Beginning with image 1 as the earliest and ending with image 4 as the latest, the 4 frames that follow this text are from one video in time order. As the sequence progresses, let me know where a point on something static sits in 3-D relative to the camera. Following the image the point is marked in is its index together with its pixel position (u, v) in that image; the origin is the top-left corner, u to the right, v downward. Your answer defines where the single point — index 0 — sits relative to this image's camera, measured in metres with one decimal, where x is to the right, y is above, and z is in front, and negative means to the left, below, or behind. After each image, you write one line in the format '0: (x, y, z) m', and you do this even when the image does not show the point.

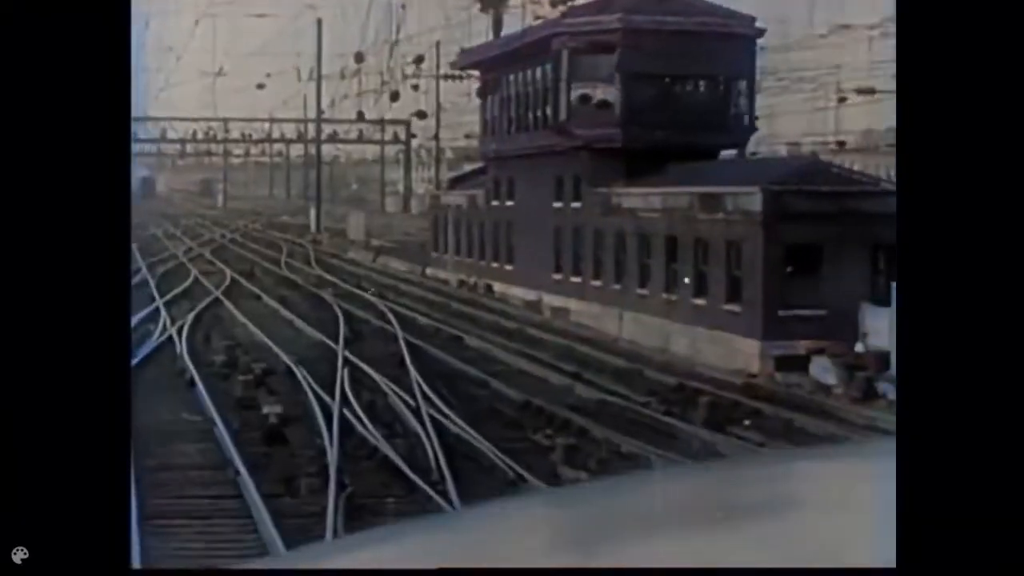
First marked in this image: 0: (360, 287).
0: (-0.3, 0.0, +6.1) m
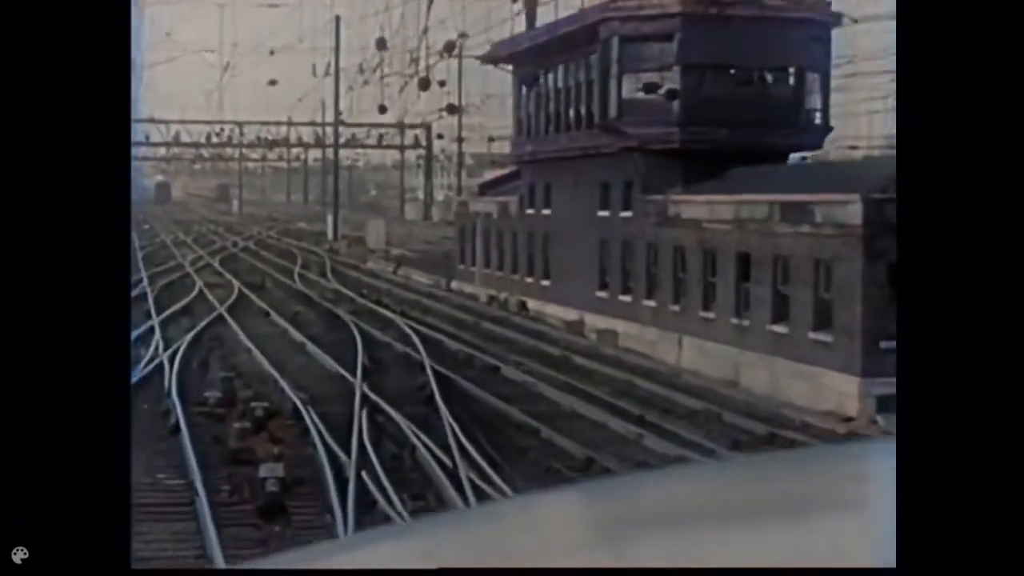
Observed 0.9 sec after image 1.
0: (-0.3, 0.0, +5.5) m
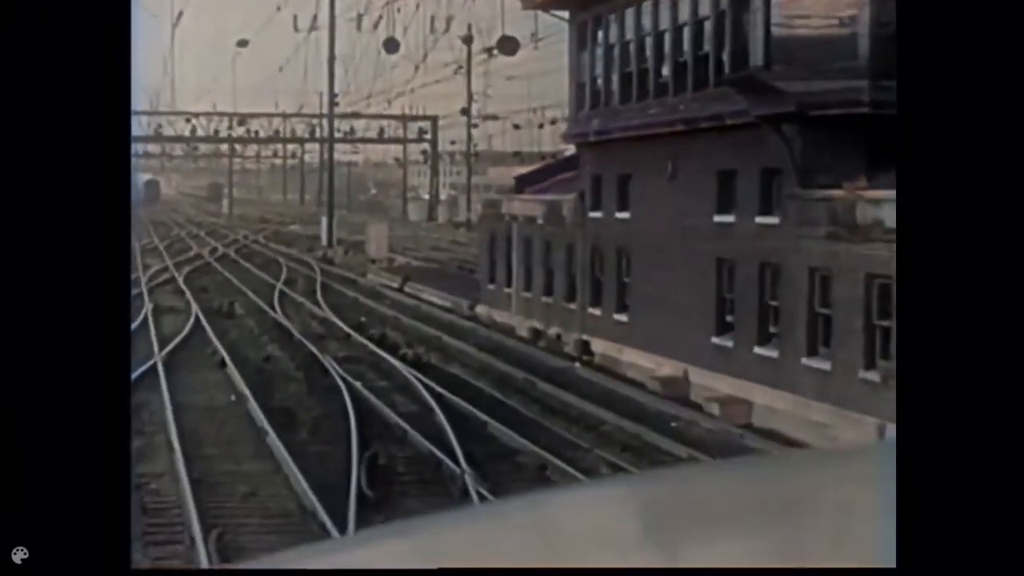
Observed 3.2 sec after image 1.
0: (-0.2, -0.1, +3.9) m
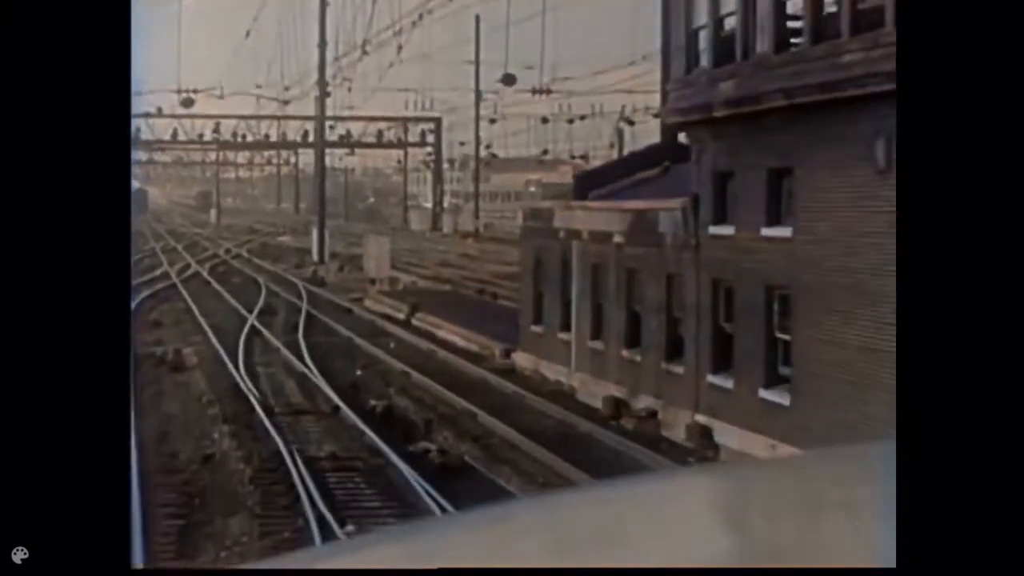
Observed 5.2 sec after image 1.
0: (-0.1, -0.1, +2.5) m
